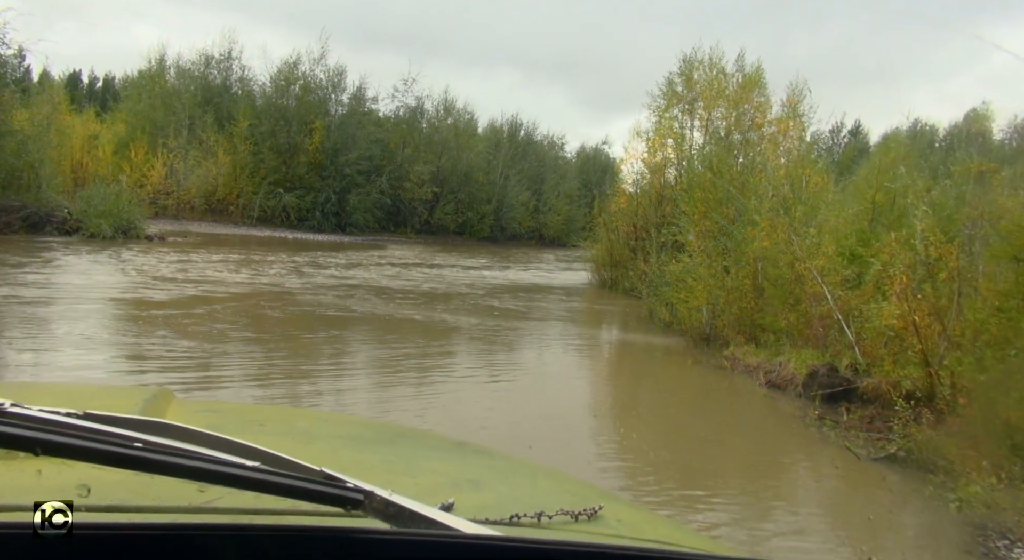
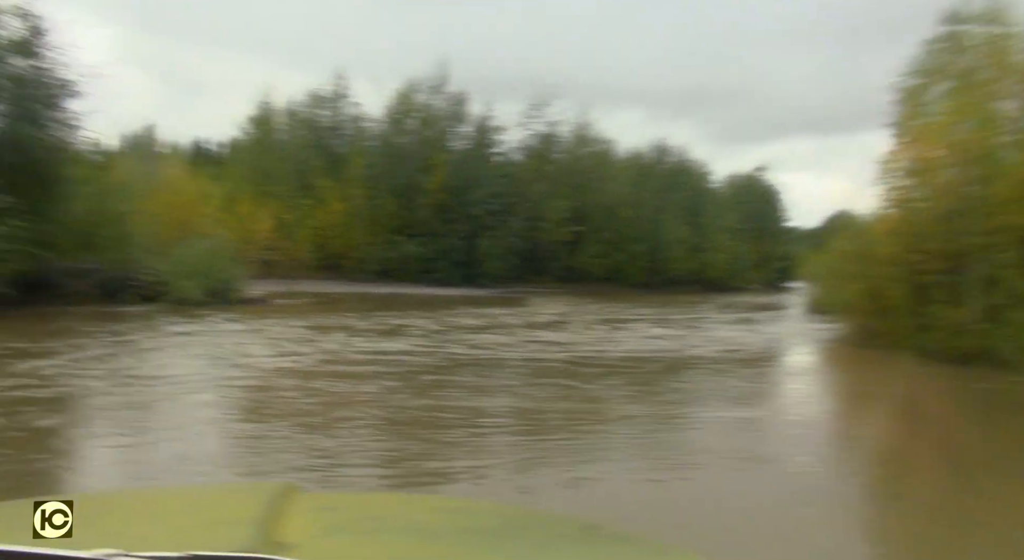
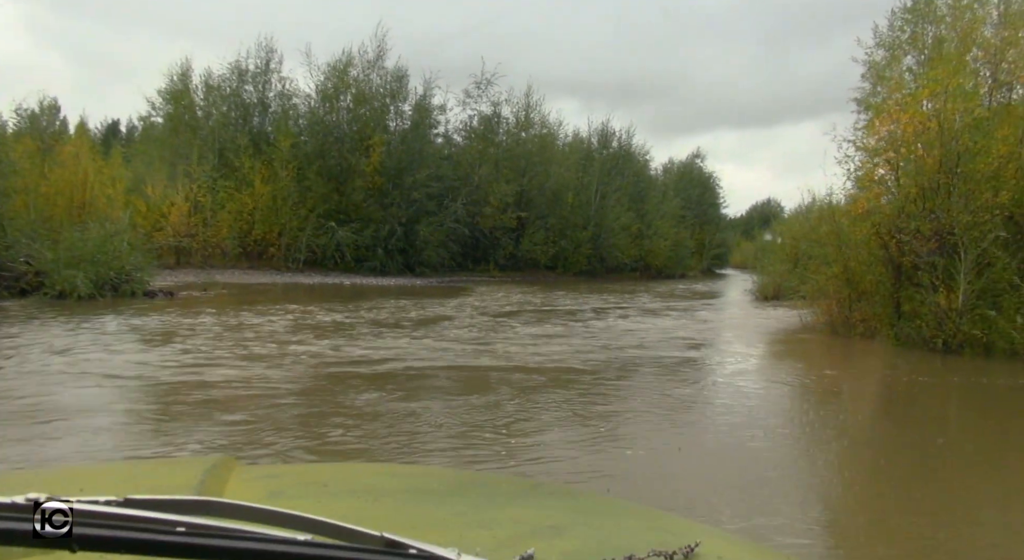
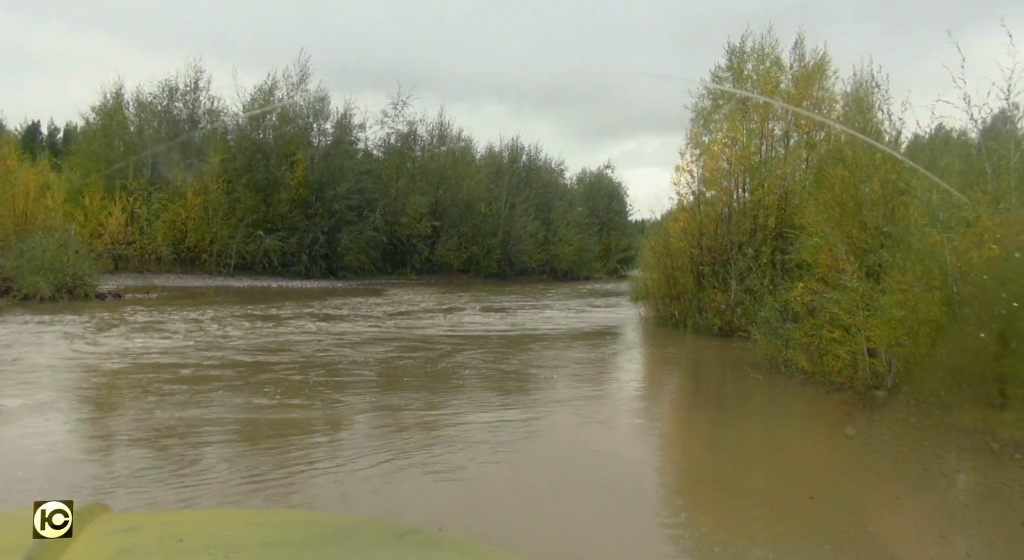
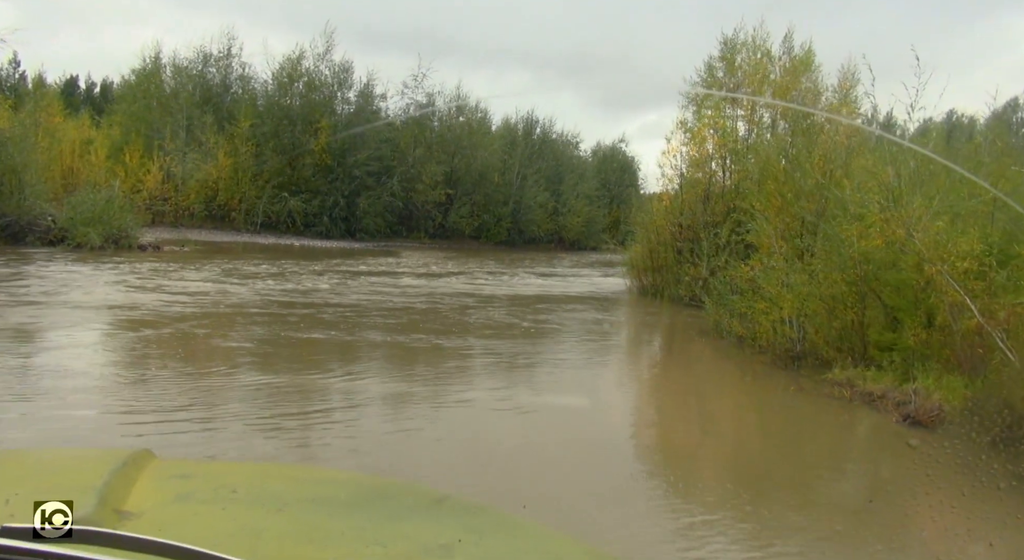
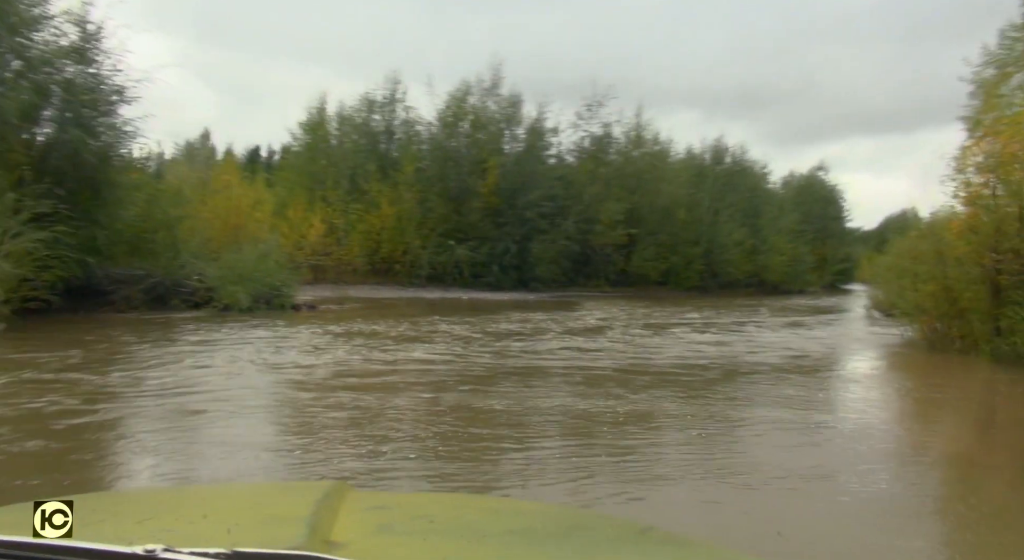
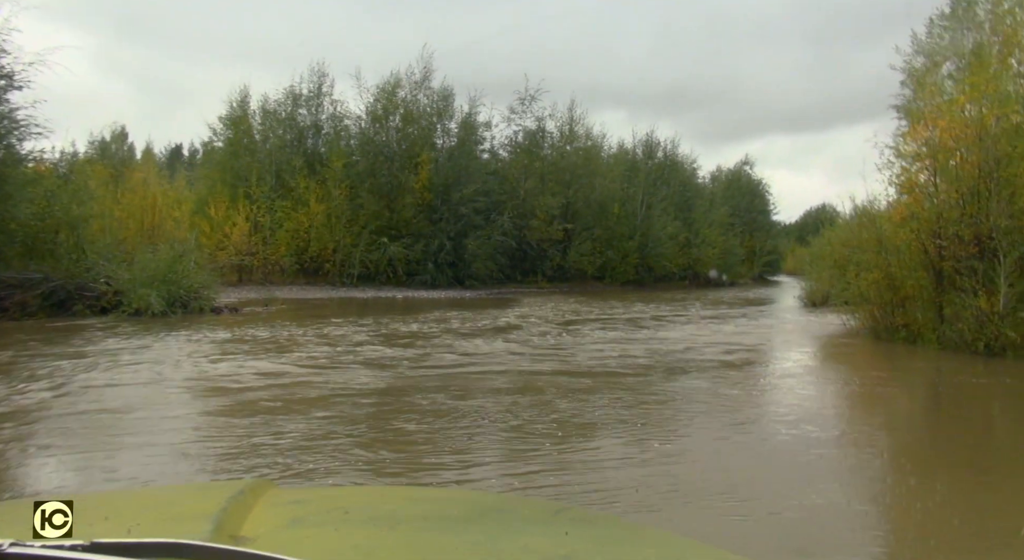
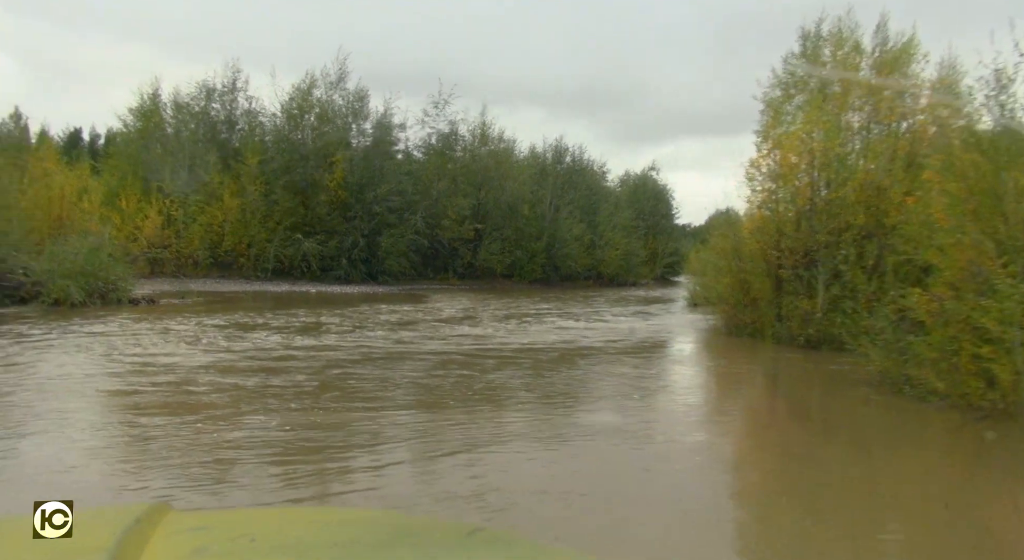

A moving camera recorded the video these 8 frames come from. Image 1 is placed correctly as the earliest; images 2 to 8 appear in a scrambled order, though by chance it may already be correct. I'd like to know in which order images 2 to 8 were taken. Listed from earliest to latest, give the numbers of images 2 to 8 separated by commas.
5, 4, 8, 2, 6, 7, 3
